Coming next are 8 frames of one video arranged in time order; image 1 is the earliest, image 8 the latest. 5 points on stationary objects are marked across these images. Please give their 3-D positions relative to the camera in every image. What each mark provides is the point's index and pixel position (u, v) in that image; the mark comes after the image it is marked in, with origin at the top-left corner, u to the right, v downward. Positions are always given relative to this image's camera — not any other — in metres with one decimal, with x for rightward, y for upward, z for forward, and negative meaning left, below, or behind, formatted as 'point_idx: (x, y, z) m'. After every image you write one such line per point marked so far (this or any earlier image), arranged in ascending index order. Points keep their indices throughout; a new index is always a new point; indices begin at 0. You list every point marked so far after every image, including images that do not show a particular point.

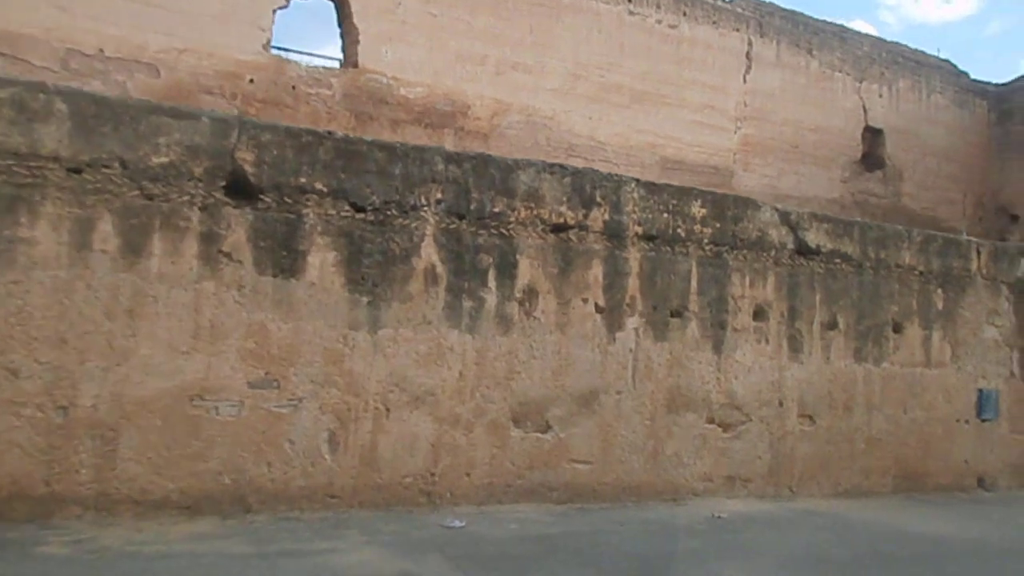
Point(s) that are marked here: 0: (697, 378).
0: (+1.7, -0.9, +8.3) m
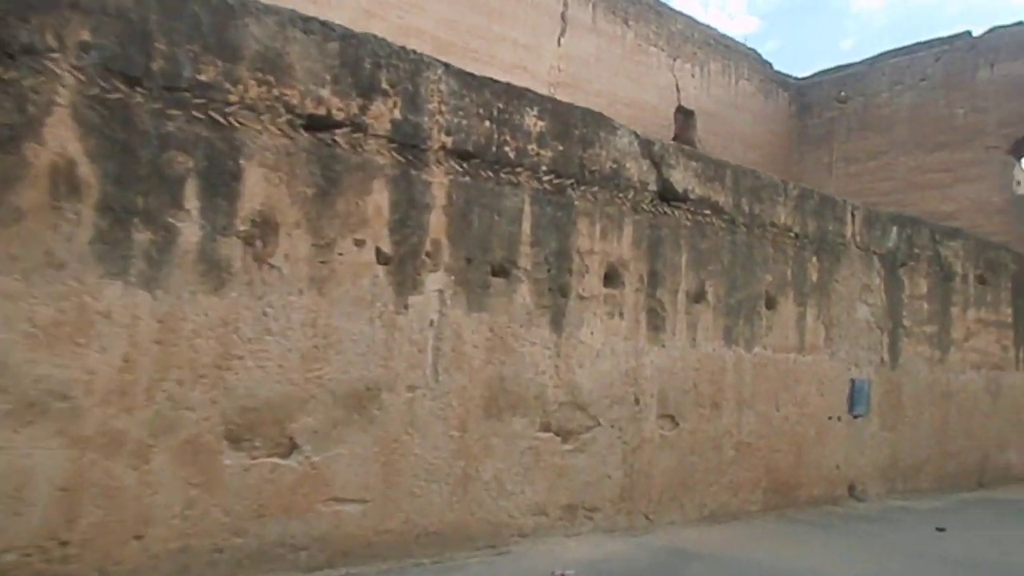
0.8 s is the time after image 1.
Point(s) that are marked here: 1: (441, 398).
0: (+0.1, -0.5, +5.7) m
1: (-0.4, -0.6, +5.2) m
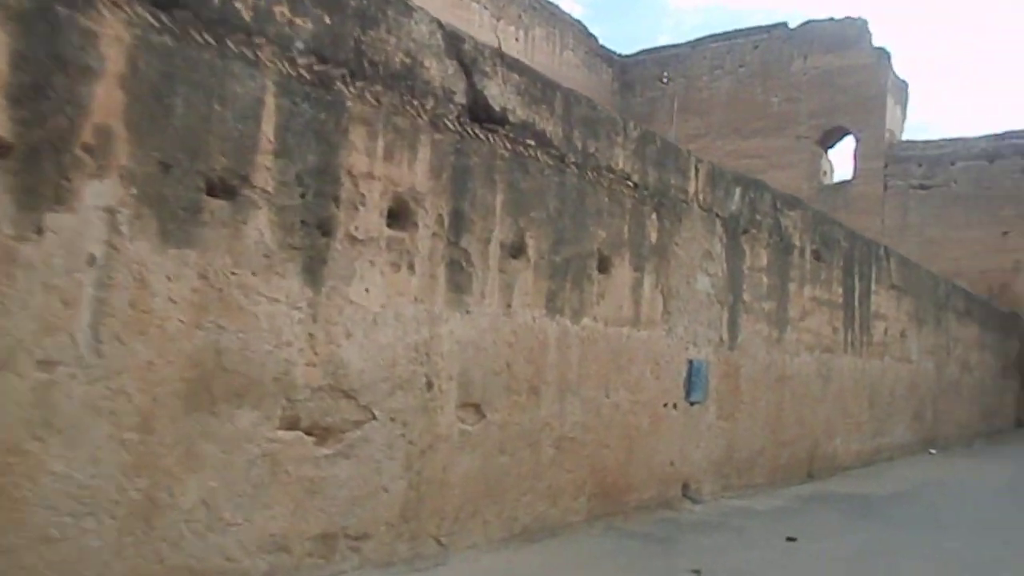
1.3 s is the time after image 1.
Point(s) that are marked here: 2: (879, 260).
0: (-1.1, -0.2, +3.8) m
1: (-1.5, -0.3, +3.2) m
2: (+5.1, +0.4, +12.1) m
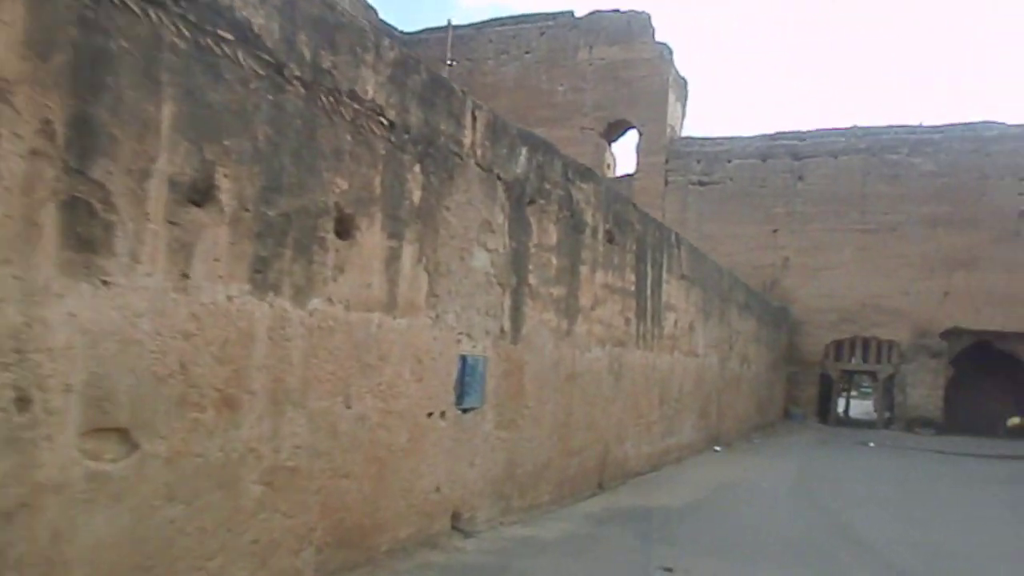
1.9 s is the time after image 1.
0: (-2.0, 0.0, +1.8) m
1: (-2.3, -0.2, +1.1) m
2: (+2.0, +0.5, +11.3) m
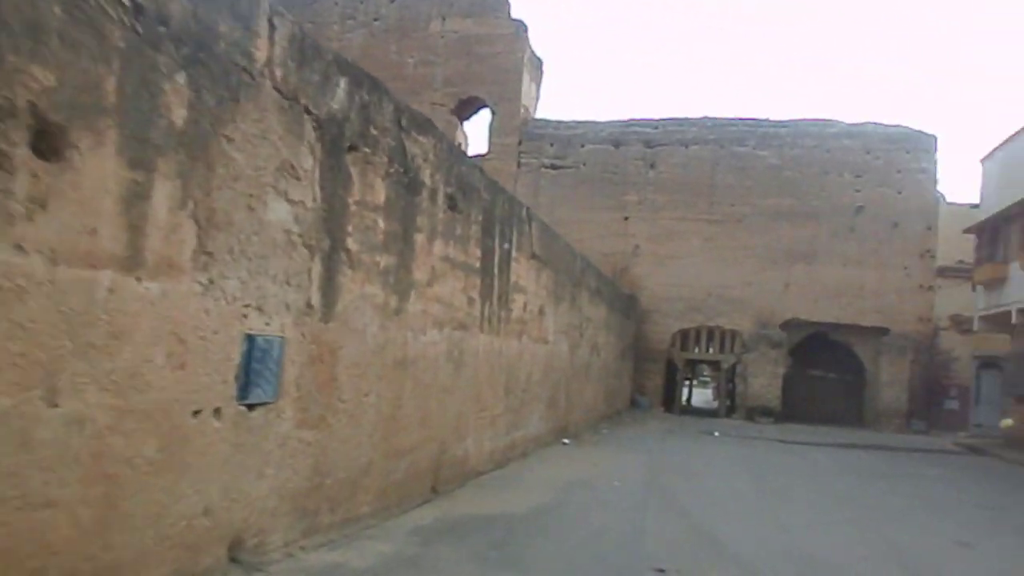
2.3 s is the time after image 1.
0: (-2.3, +0.1, +0.2) m
1: (-2.4, 0.0, -0.5) m
2: (+0.1, +0.8, +10.3) m
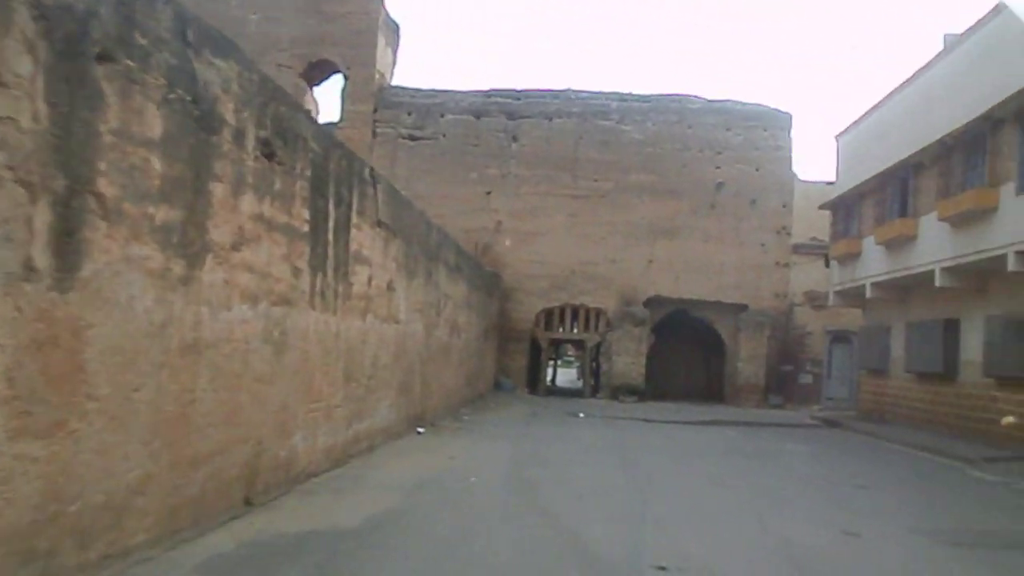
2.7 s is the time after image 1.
0: (-2.4, +0.2, -1.3) m
1: (-2.4, +0.1, -2.0) m
2: (-1.5, +1.1, +8.9) m
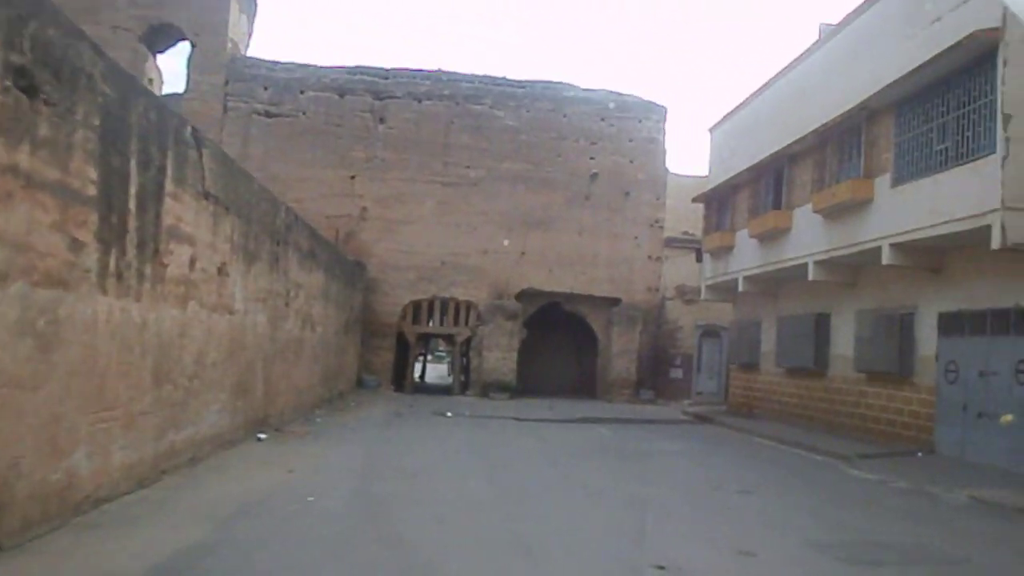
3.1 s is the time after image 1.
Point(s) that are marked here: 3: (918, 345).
0: (-2.2, +0.3, -2.8) m
1: (-2.1, +0.1, -3.5) m
2: (-2.8, +1.2, +7.5) m
3: (+6.3, -0.9, +13.5) m
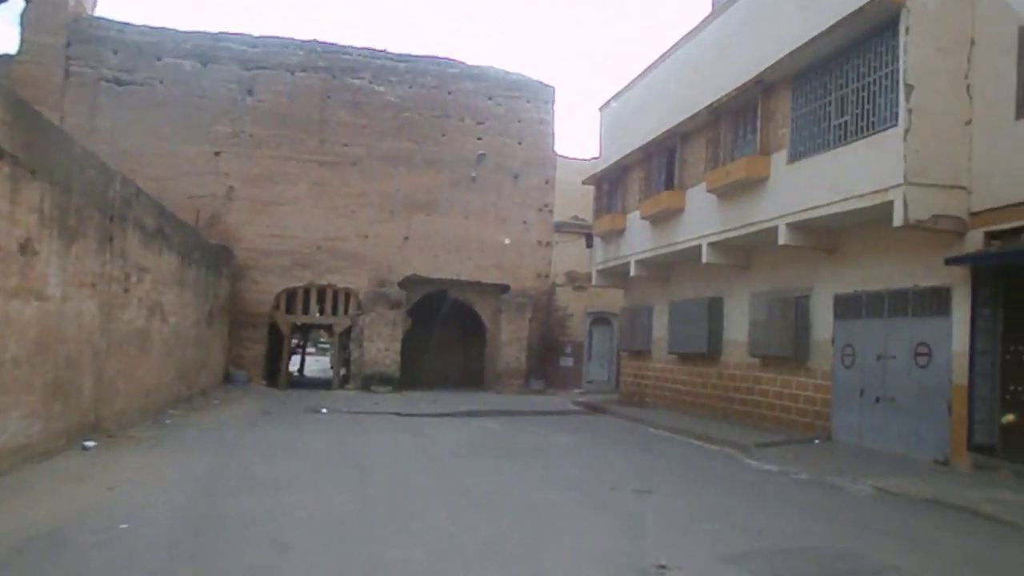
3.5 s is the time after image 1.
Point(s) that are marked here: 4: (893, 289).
0: (-1.9, +0.4, -4.2) m
1: (-1.7, +0.2, -4.9) m
2: (-3.8, +1.3, +5.9) m
3: (+4.5, -0.6, +13.1) m
4: (+4.9, 0.0, +11.3) m
